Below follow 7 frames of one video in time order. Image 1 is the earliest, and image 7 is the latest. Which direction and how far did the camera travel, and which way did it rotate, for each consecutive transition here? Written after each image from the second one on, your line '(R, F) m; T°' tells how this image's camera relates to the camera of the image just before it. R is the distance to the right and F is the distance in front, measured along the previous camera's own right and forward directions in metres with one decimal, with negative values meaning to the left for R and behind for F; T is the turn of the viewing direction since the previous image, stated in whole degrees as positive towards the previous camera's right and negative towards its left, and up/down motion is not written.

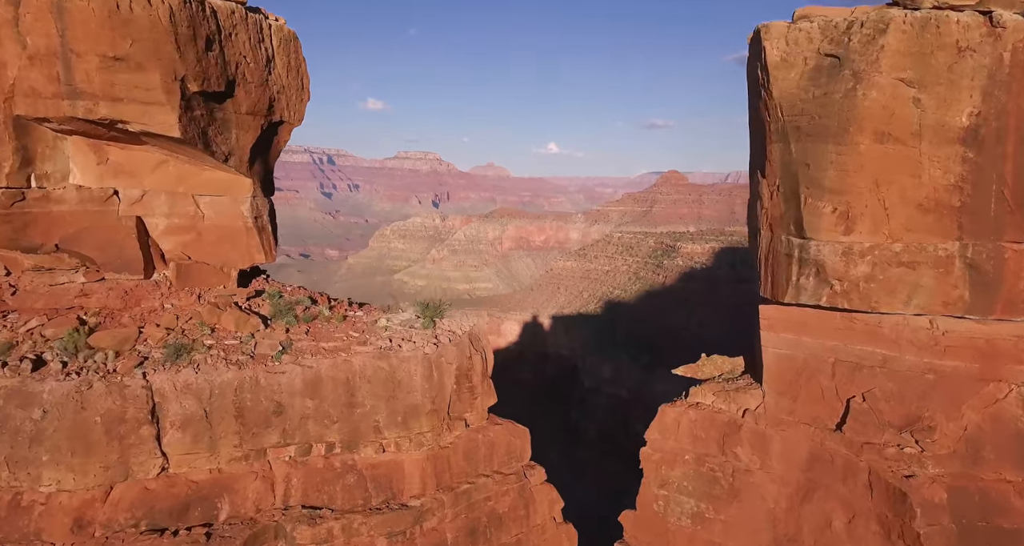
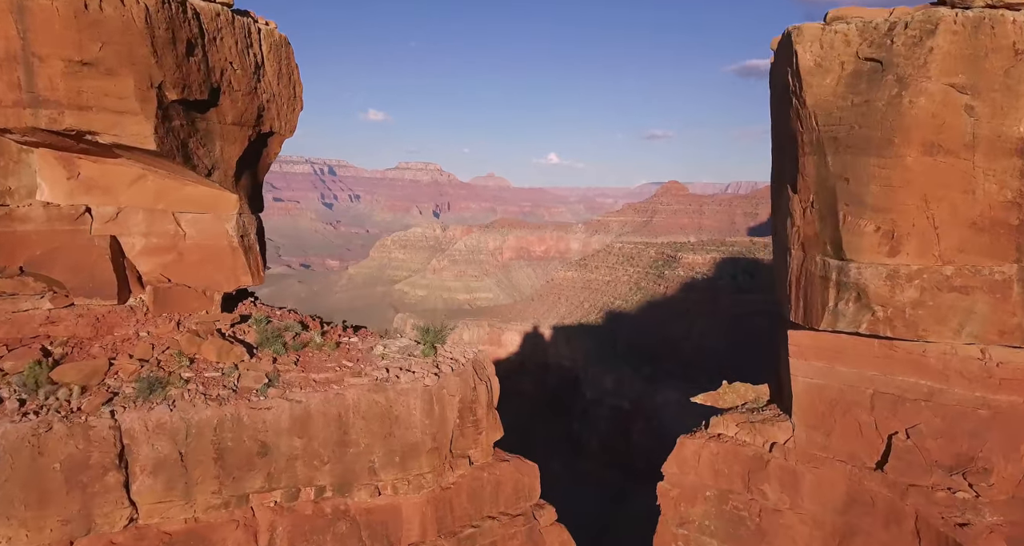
(0.0, +0.3) m; 0°
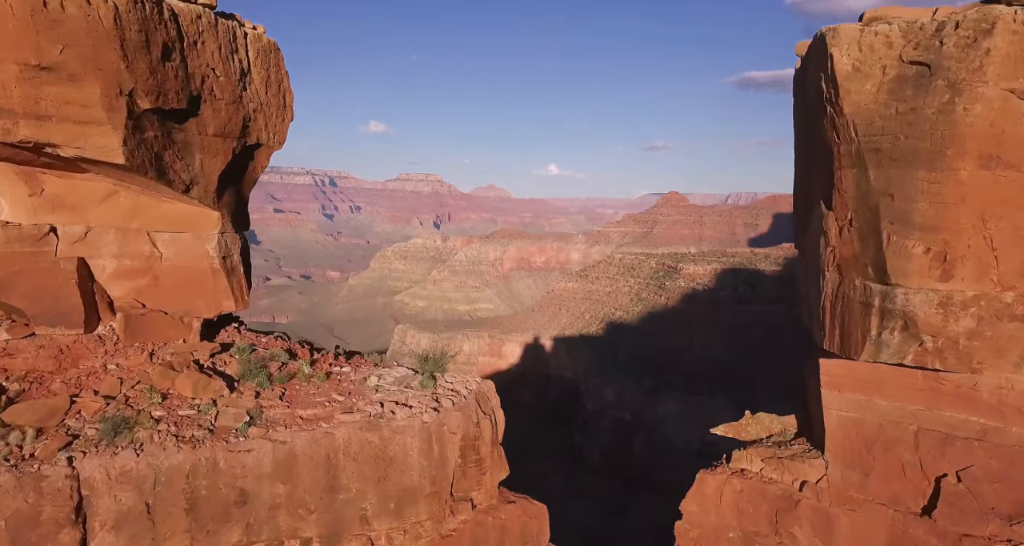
(0.0, +0.3) m; 0°
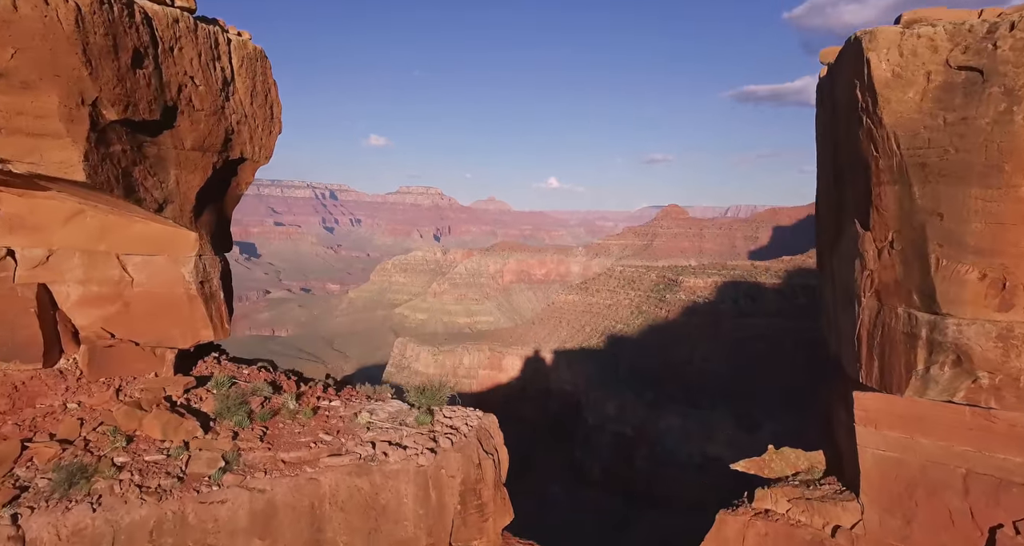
(0.0, +0.3) m; 0°
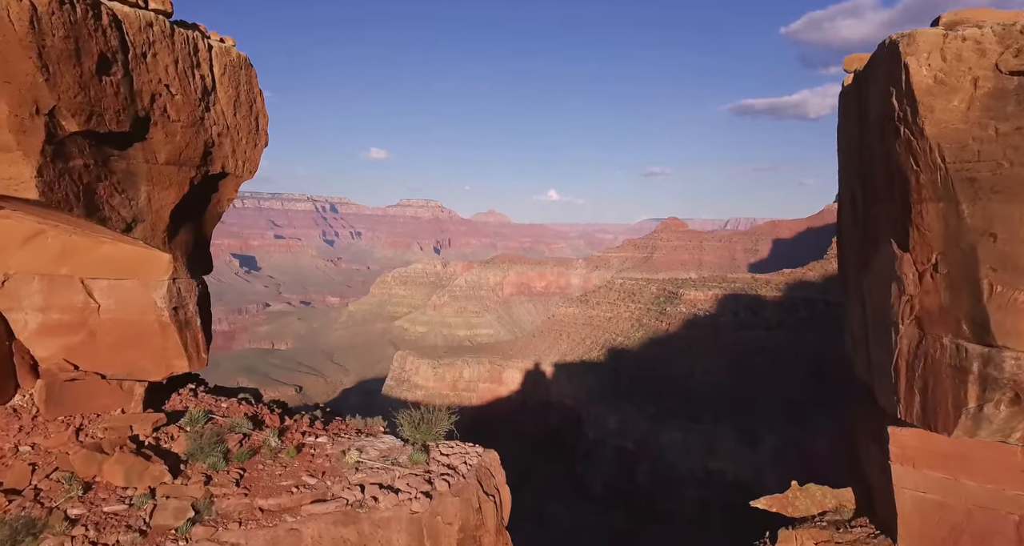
(0.0, +0.3) m; 0°
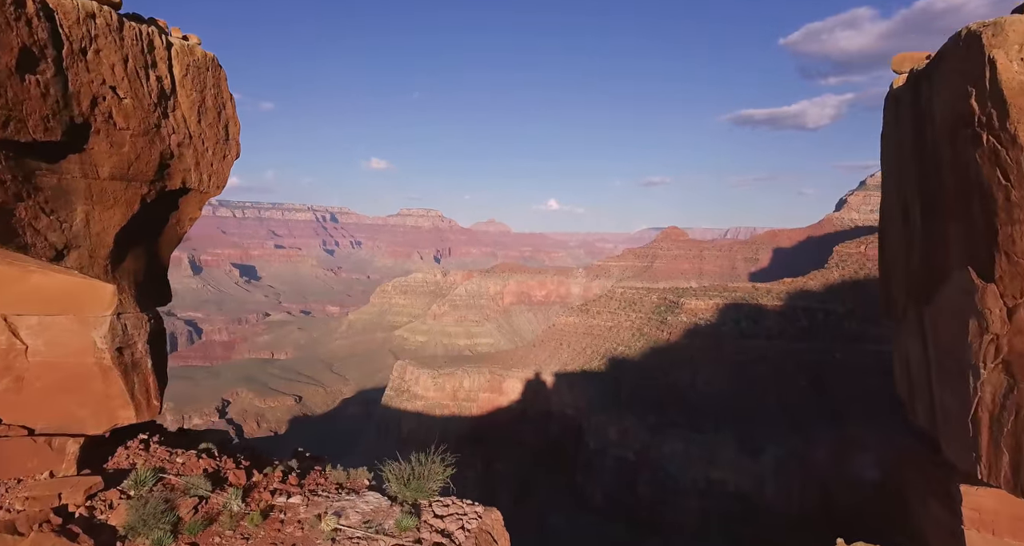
(0.0, +0.4) m; 0°
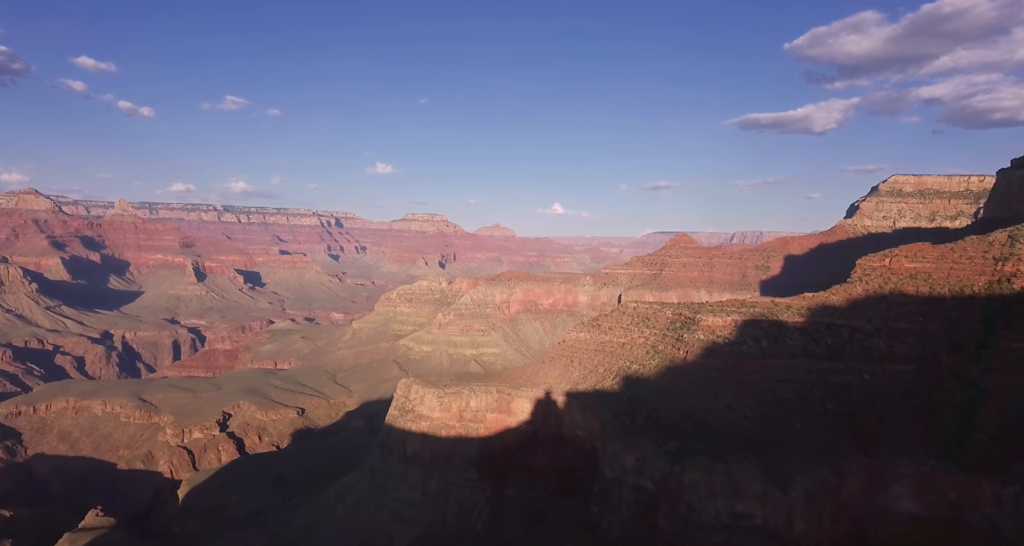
(-1.1, +6.5) m; 0°
